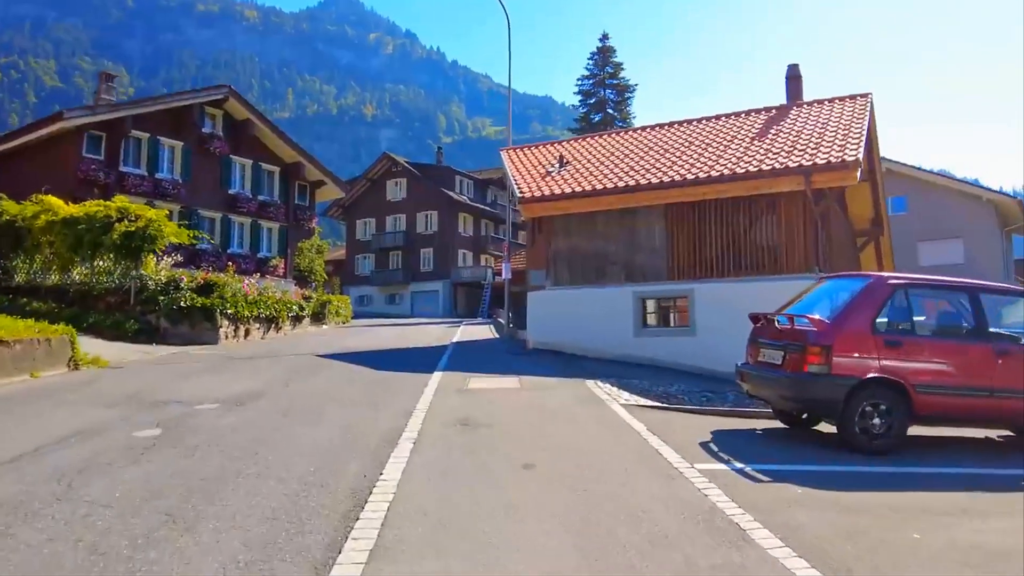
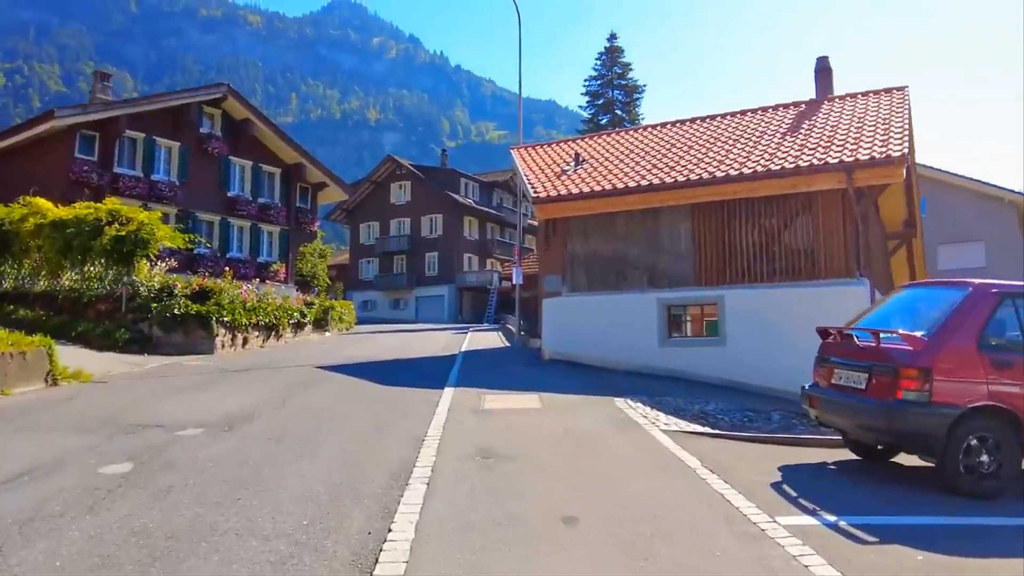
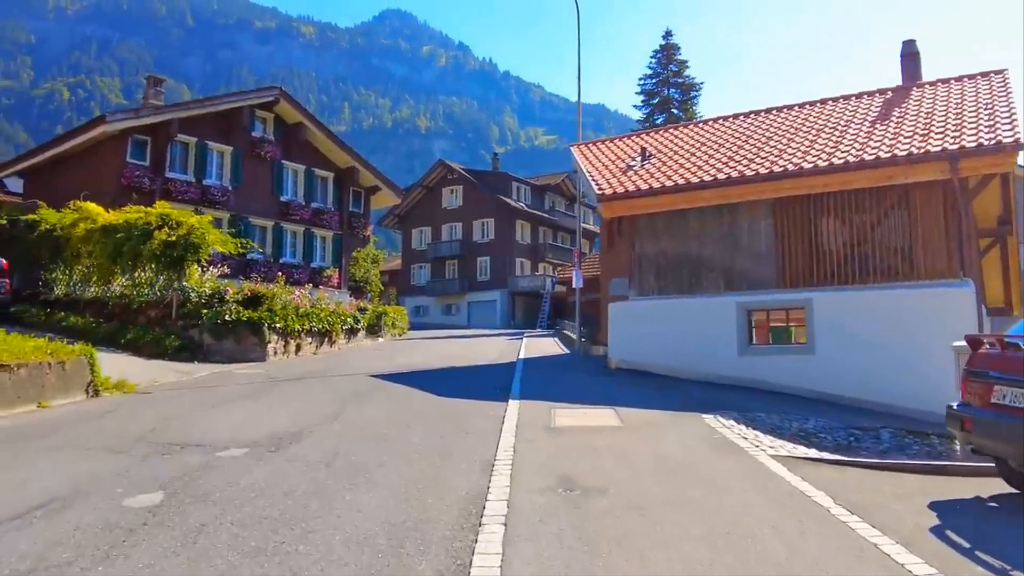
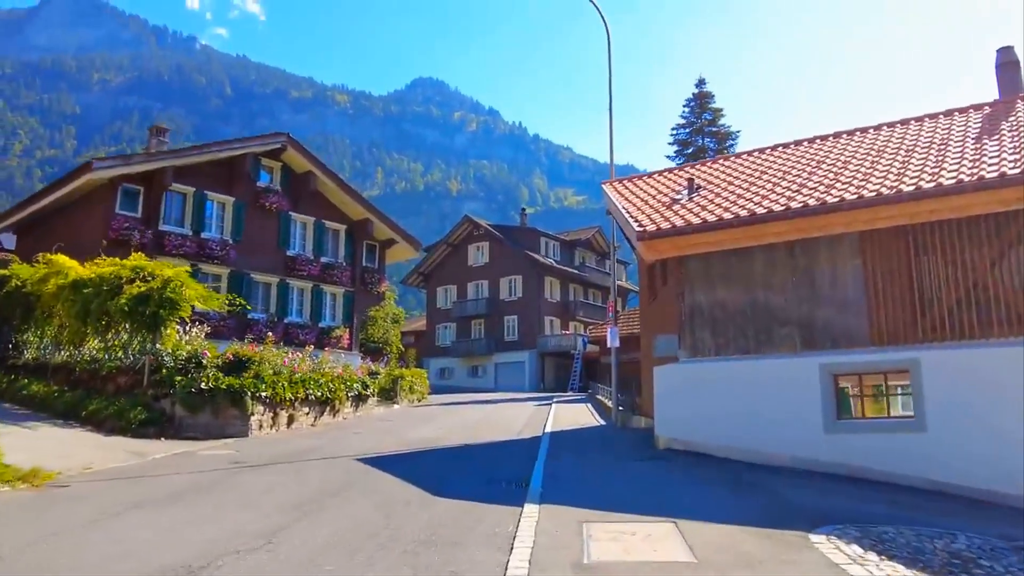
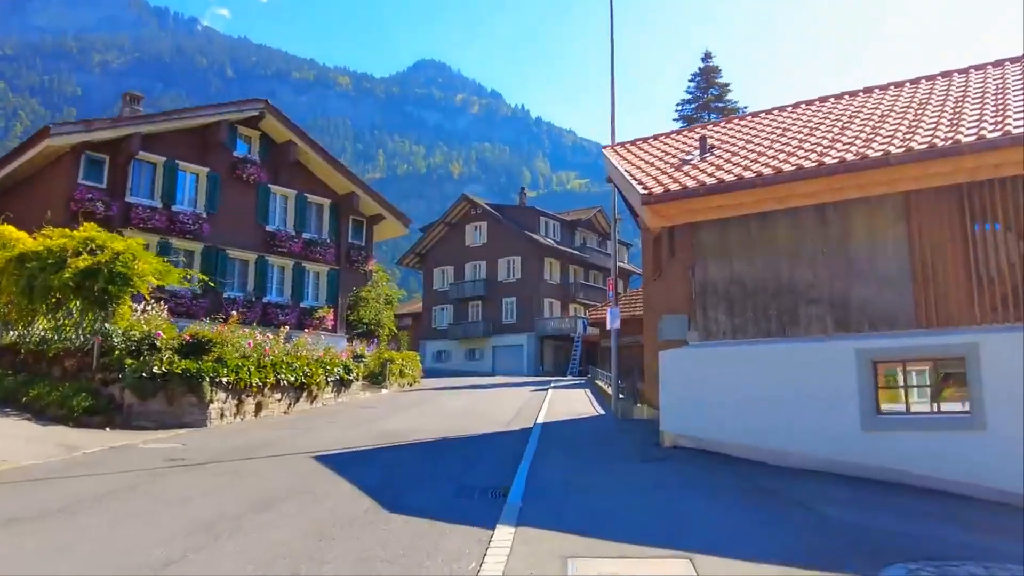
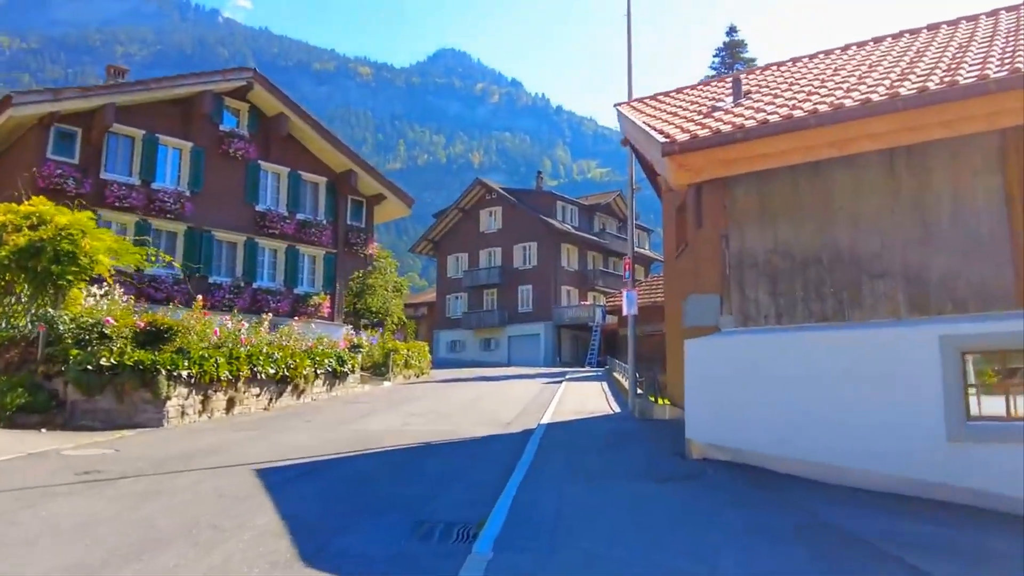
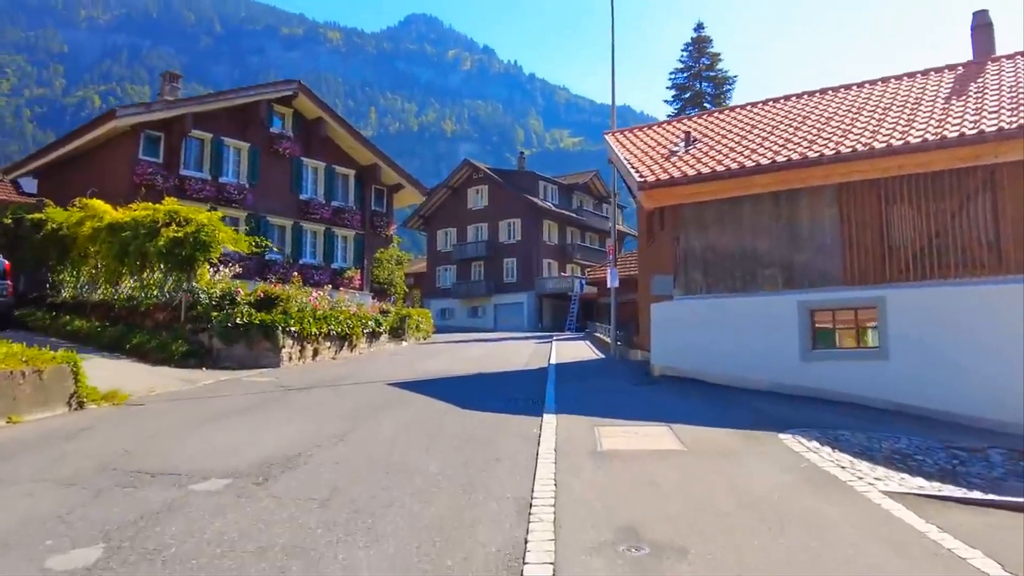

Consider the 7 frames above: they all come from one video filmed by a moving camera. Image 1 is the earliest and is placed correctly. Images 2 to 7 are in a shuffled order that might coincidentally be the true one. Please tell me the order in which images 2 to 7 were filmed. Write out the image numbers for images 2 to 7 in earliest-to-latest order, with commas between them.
2, 3, 7, 4, 5, 6
